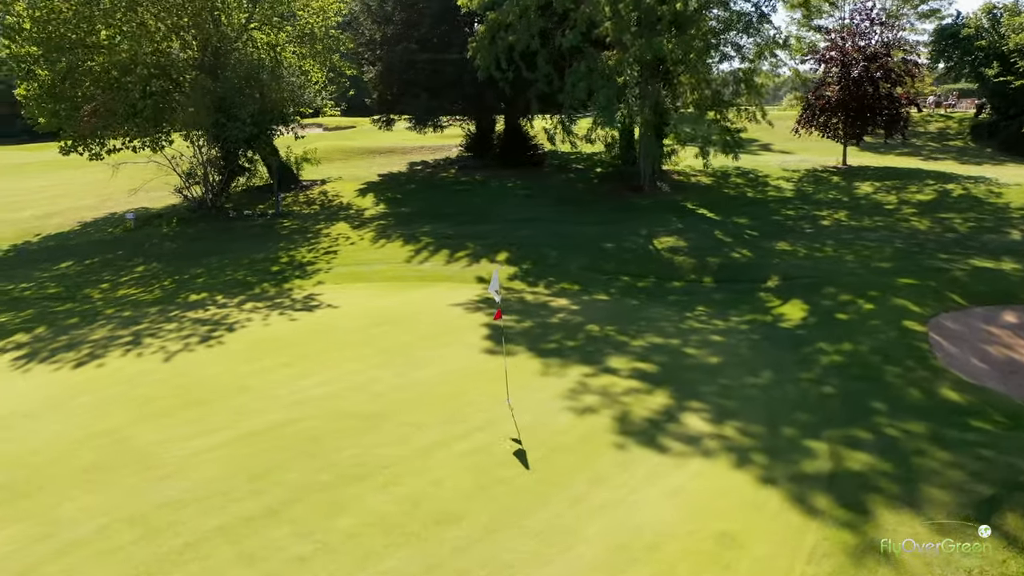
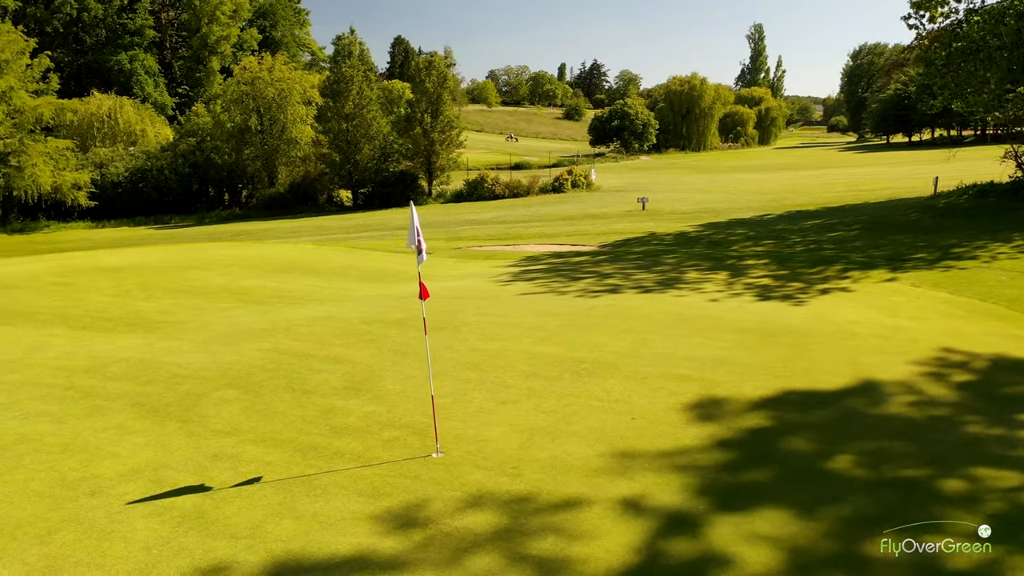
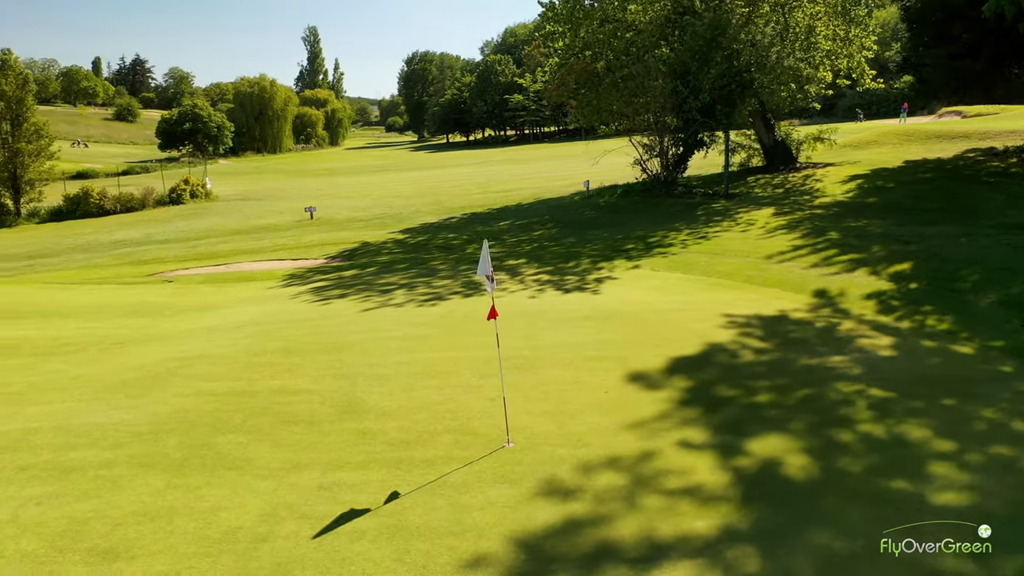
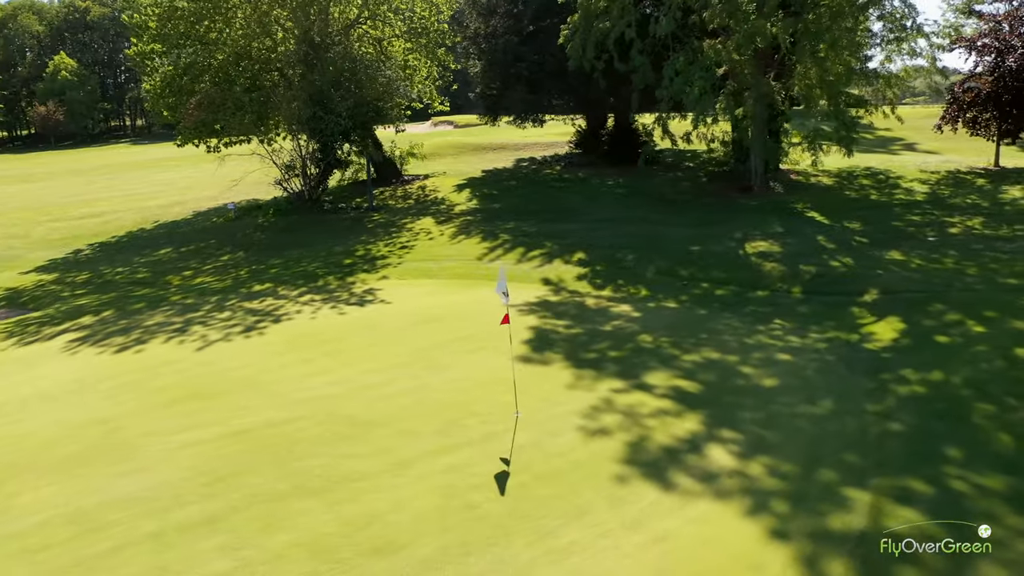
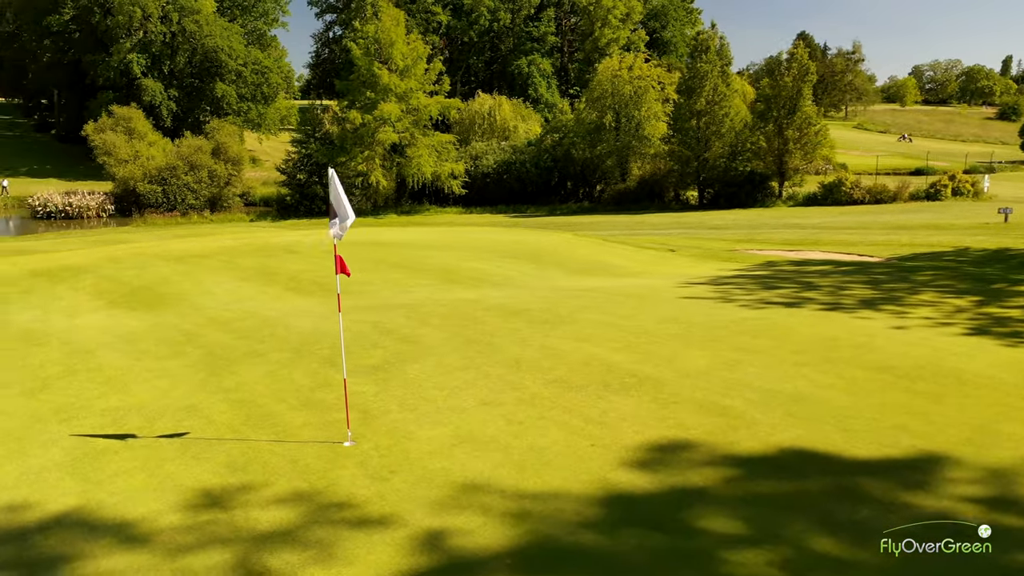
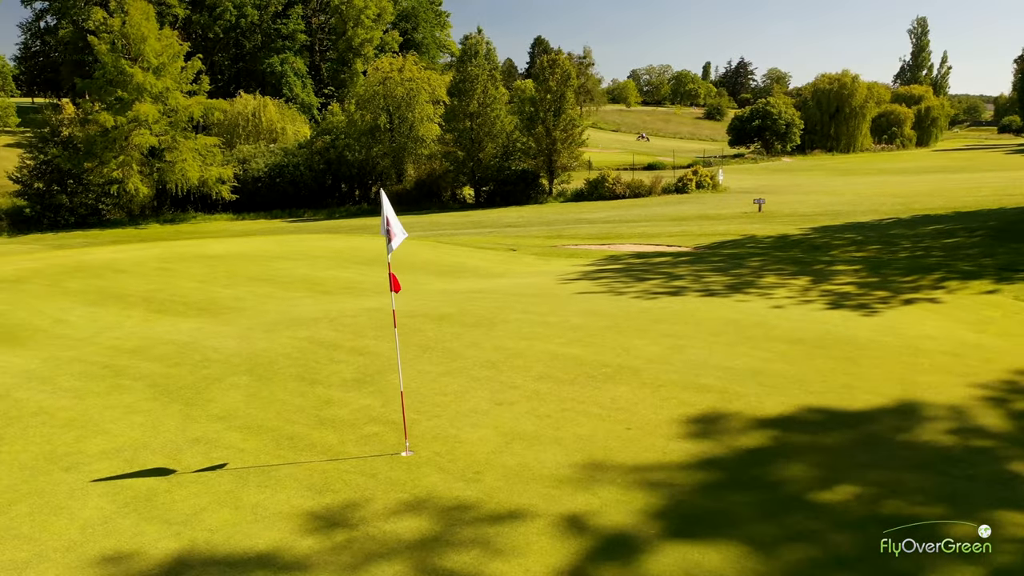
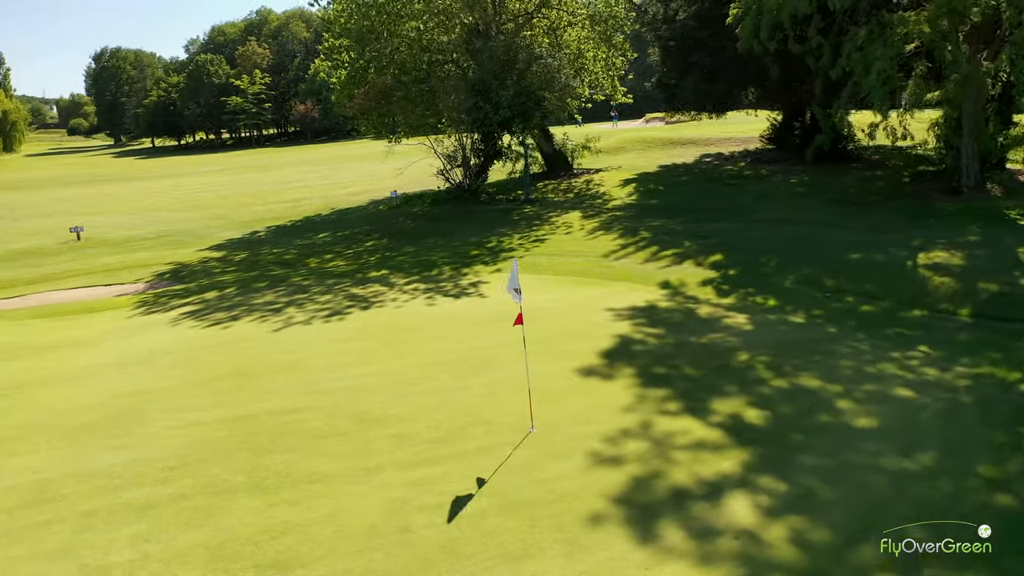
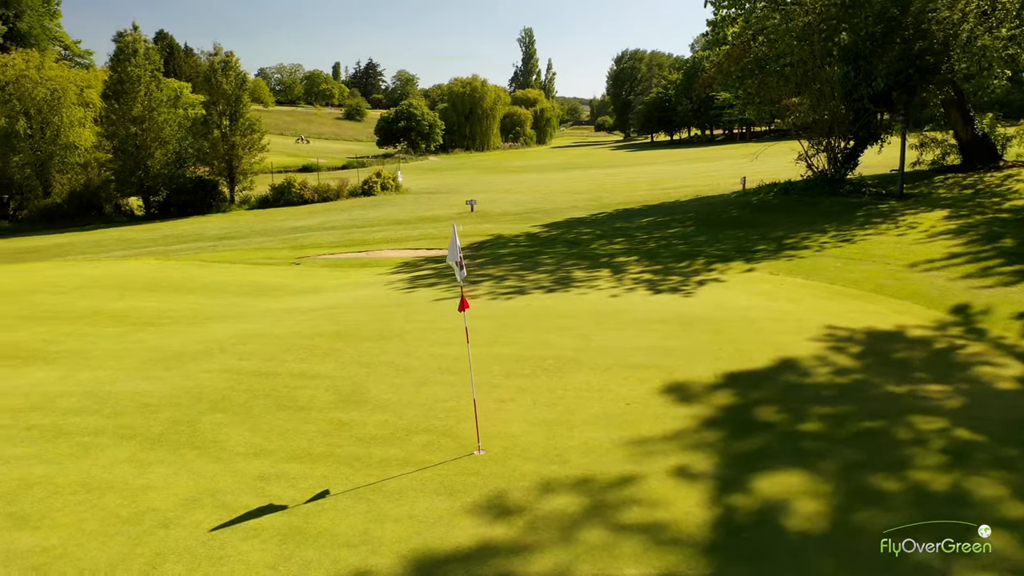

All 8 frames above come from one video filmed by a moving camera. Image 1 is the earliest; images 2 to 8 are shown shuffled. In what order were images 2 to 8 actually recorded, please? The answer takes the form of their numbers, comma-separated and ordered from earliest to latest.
4, 7, 3, 8, 2, 6, 5
